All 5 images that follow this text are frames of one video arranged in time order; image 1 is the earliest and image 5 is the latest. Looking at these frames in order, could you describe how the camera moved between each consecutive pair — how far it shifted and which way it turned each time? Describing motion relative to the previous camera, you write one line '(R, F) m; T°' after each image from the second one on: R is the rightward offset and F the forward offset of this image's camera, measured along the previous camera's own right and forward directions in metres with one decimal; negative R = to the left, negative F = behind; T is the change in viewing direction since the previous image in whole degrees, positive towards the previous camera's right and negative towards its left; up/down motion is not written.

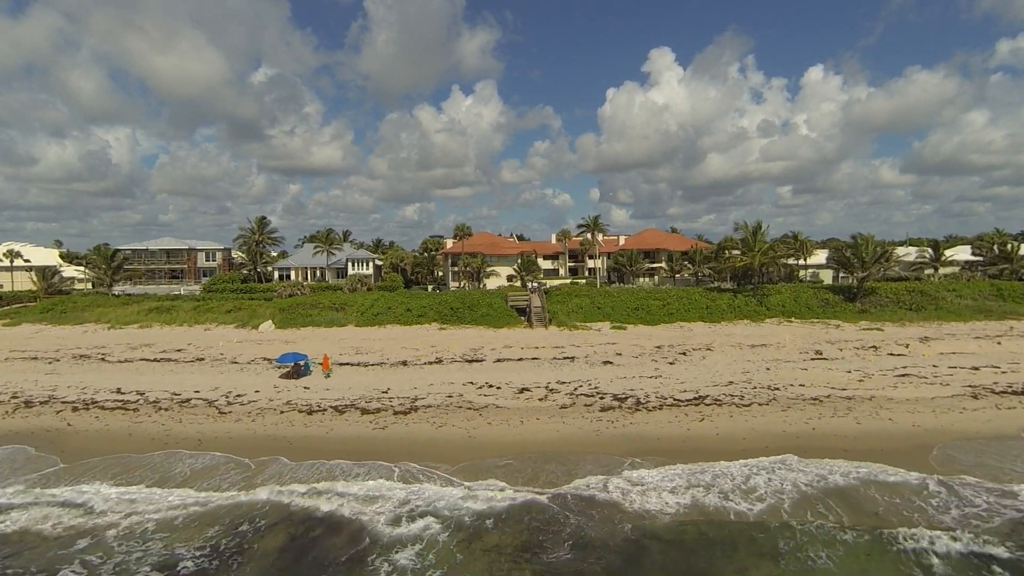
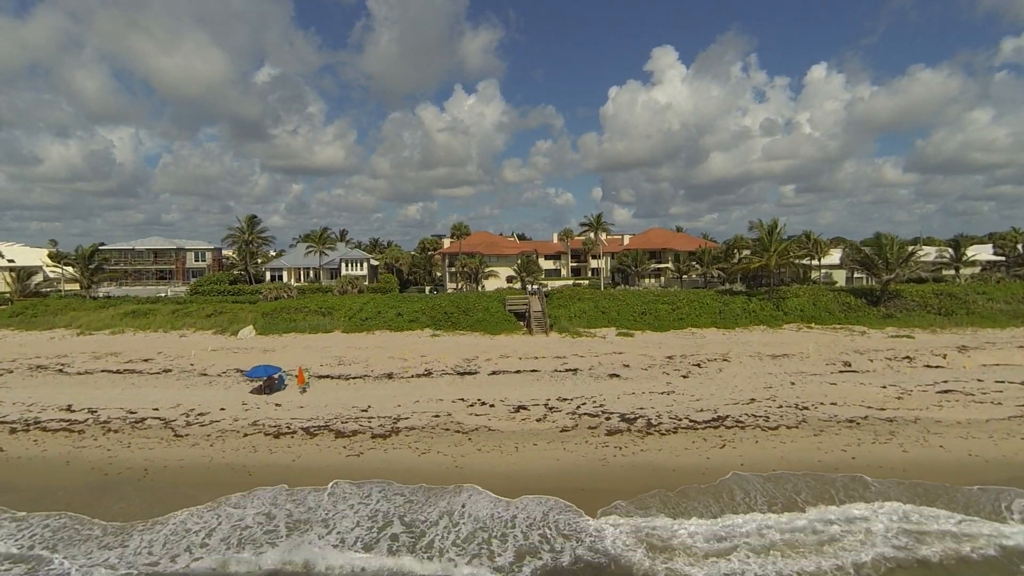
(+0.3, +2.5) m; 0°
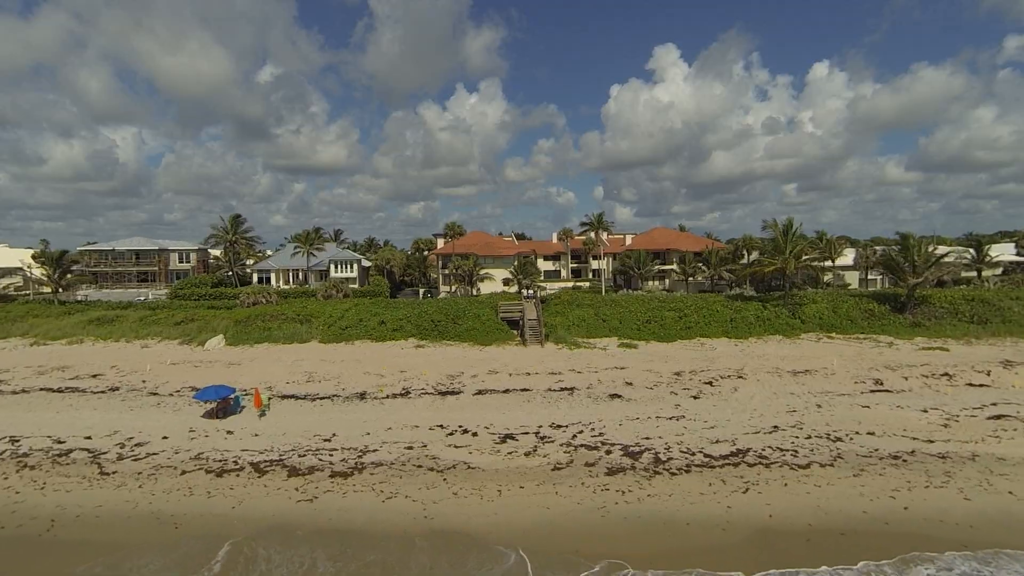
(+0.5, +2.7) m; 0°
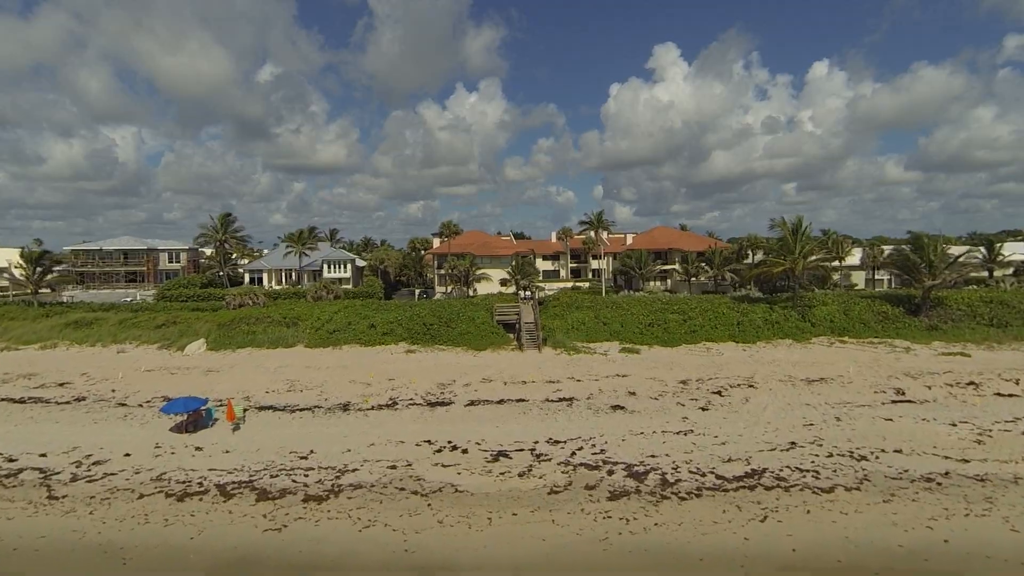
(+0.2, +1.5) m; 0°
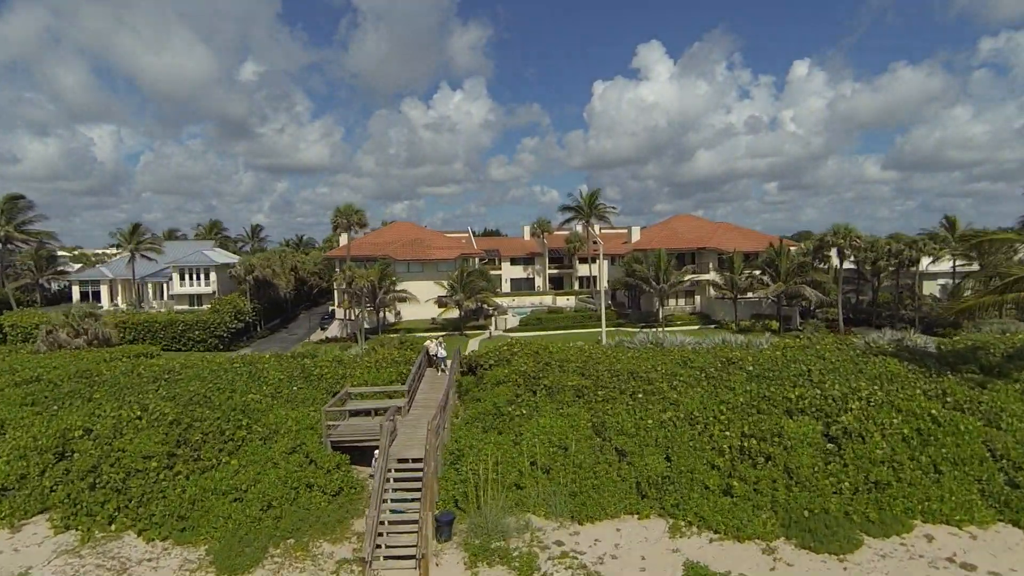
(+2.4, +19.1) m; +1°
